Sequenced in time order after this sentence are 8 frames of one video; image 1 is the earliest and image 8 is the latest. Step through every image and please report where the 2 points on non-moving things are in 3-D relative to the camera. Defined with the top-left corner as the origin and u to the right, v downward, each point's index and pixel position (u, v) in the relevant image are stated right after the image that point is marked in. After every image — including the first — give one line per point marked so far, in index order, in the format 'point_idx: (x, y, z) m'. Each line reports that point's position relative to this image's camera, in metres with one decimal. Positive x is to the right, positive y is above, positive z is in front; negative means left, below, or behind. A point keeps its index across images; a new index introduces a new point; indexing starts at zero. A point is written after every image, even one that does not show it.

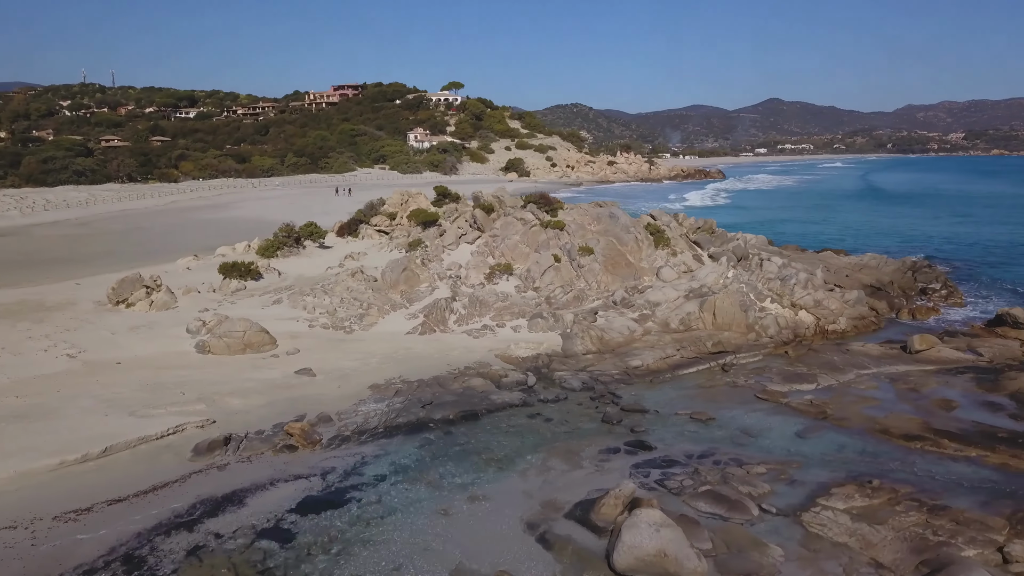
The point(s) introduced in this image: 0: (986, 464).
0: (+5.5, -2.1, +10.0) m
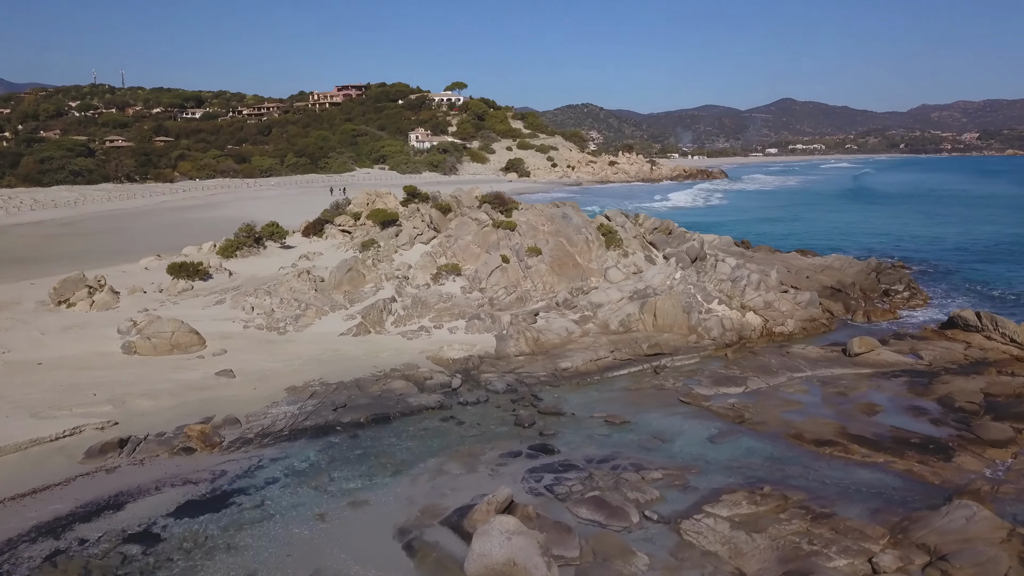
0: (+4.3, -2.1, +9.8) m
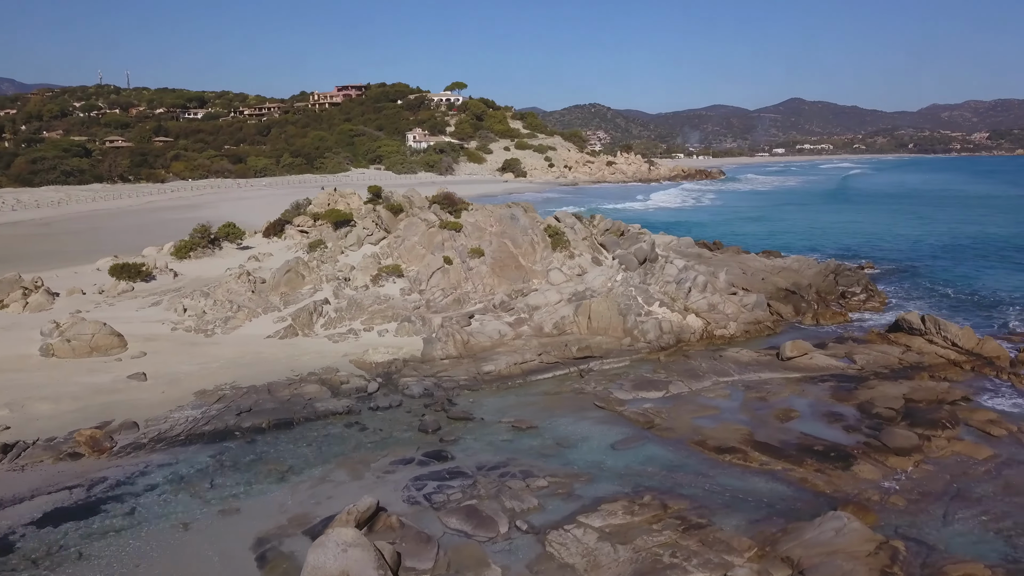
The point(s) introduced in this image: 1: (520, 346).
0: (+3.0, -2.1, +9.5) m
1: (+0.1, -1.0, +14.7) m
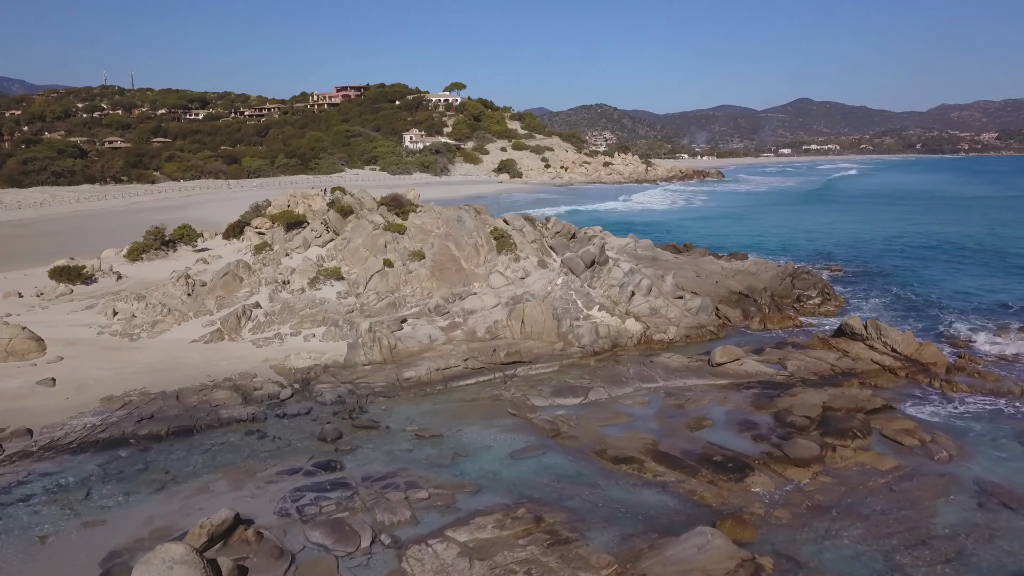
0: (+1.8, -2.2, +9.3) m
1: (-1.1, -1.1, +14.4) m
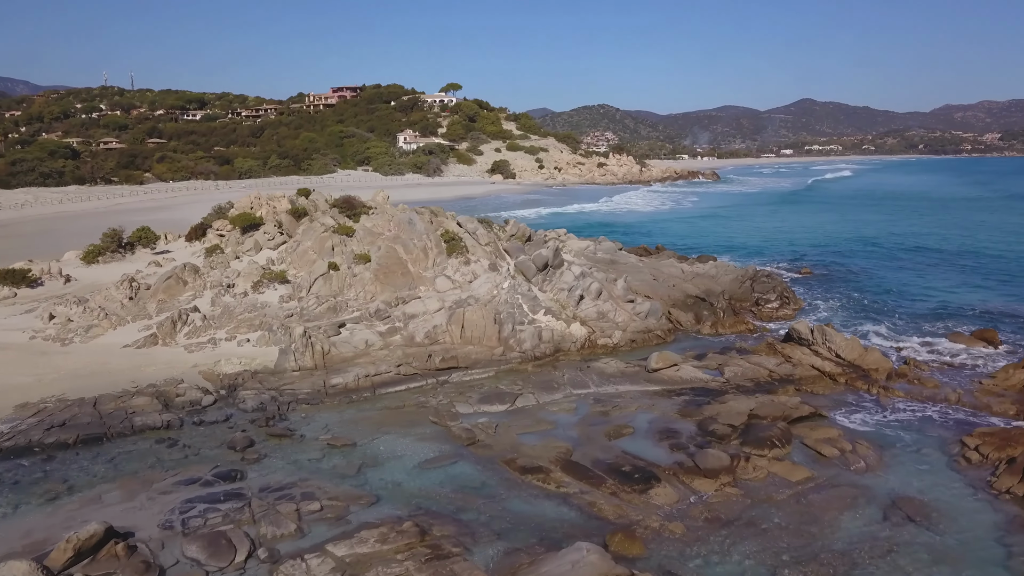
0: (+0.7, -2.3, +9.0) m
1: (-2.2, -1.1, +14.2) m
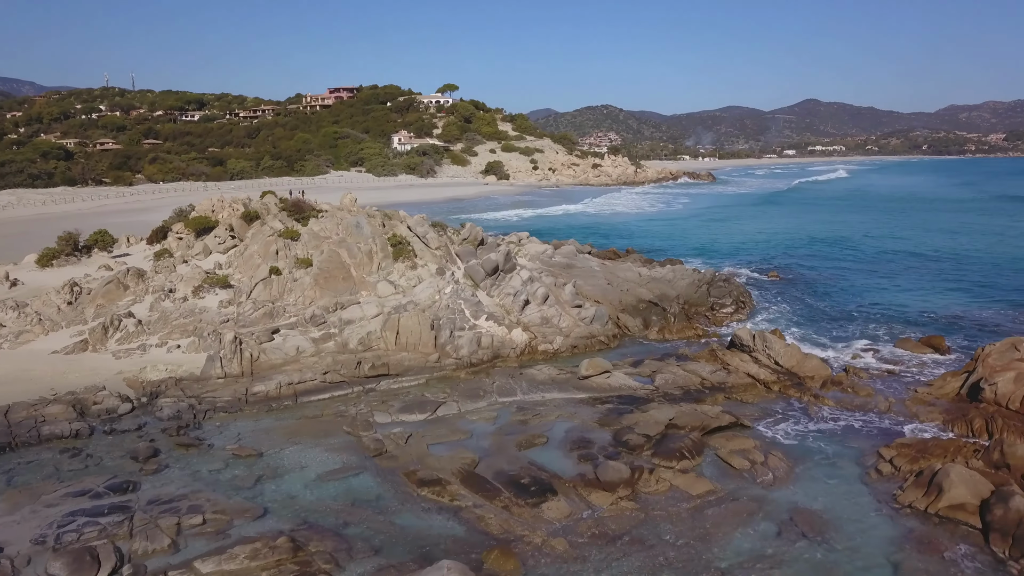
0: (-0.5, -2.4, +8.8) m
1: (-3.3, -1.2, +14.0) m
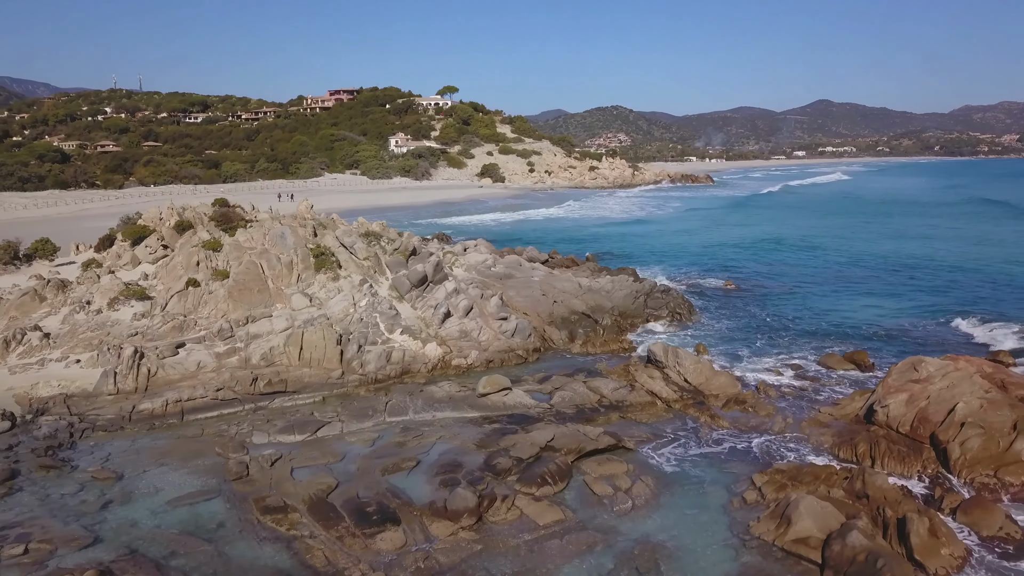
0: (-2.1, -2.6, +8.6) m
1: (-4.9, -1.5, +13.8) m
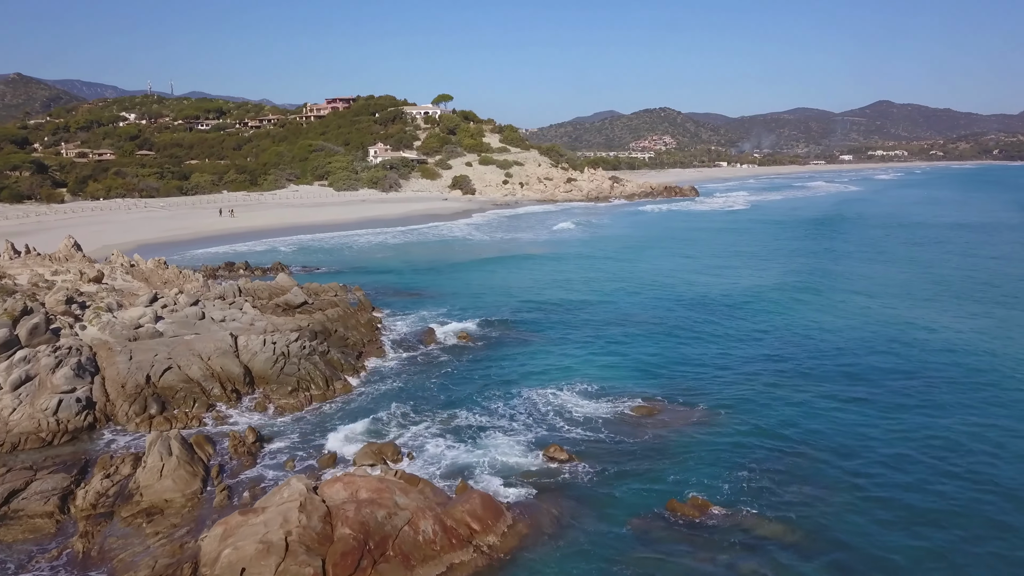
0: (-10.9, -3.9, +7.6) m
1: (-13.3, -2.7, +13.0) m
